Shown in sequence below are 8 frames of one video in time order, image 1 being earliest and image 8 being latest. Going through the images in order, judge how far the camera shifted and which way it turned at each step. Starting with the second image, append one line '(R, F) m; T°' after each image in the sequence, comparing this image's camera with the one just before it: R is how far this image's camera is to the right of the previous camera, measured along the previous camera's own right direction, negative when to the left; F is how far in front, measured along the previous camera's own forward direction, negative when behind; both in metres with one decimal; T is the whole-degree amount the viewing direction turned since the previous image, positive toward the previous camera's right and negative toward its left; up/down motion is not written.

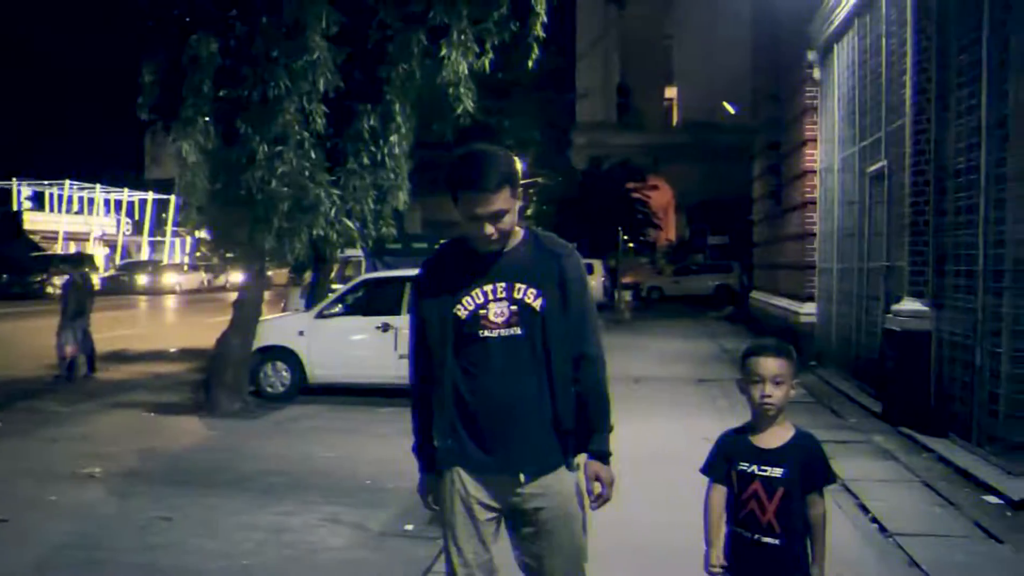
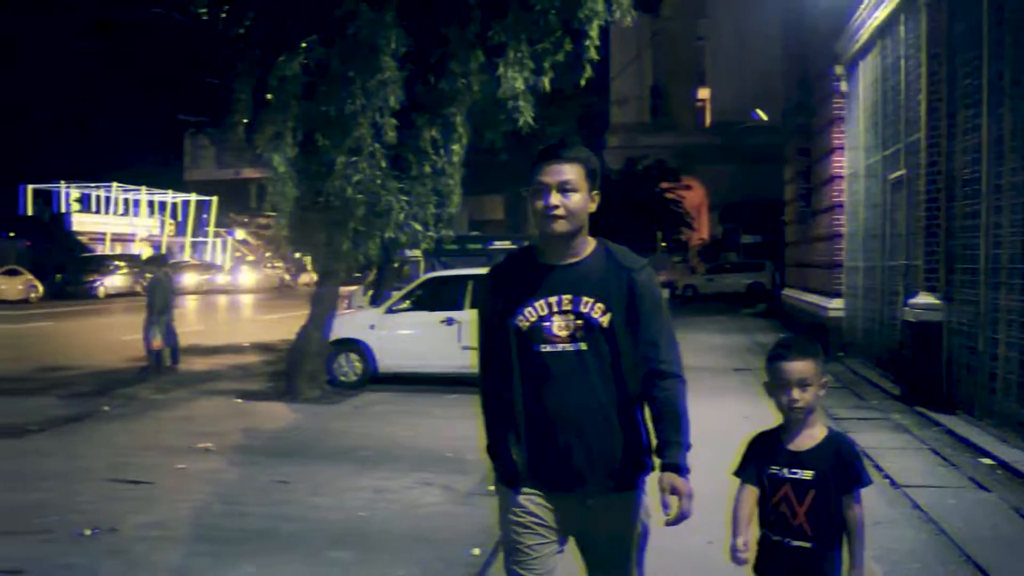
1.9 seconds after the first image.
(-0.3, -1.1) m; -2°
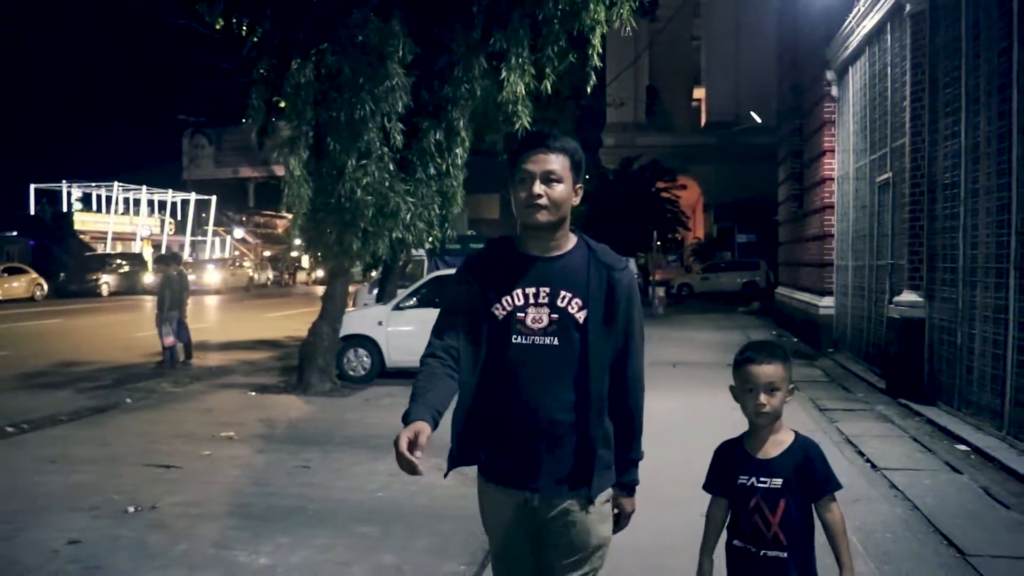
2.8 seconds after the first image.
(-0.1, -0.5) m; 0°
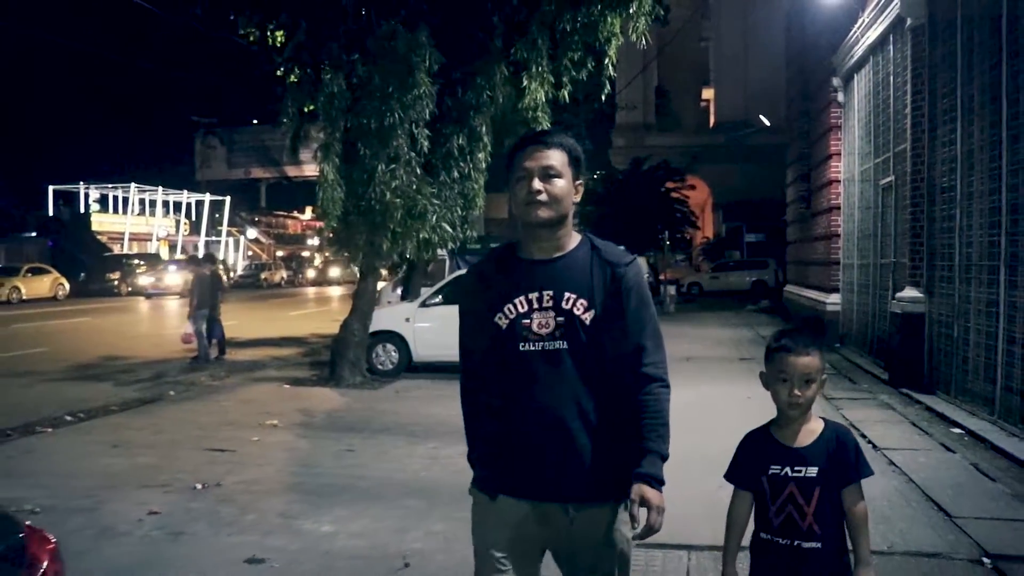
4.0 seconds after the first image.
(-0.2, -0.7) m; 0°
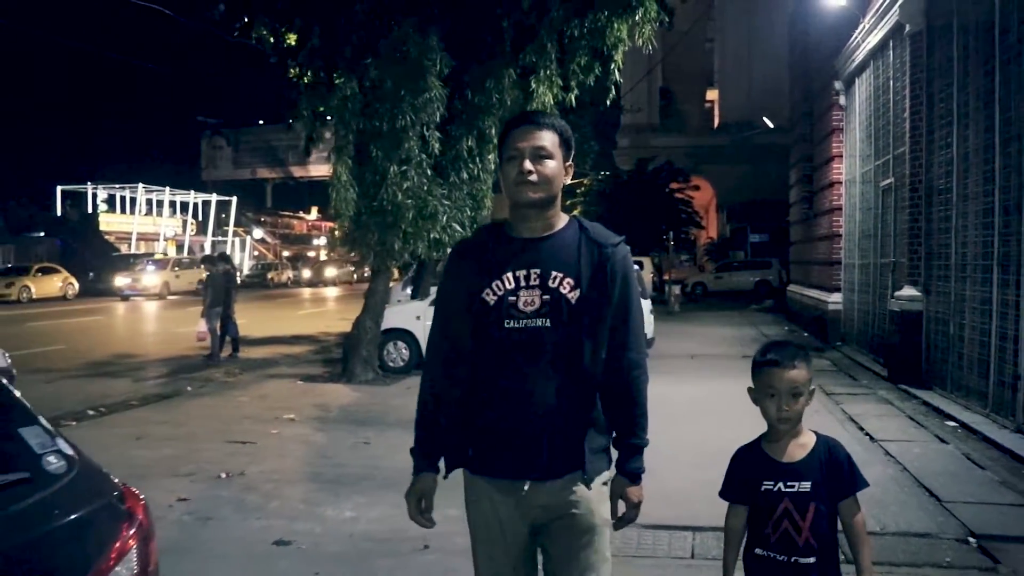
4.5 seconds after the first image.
(-0.1, -0.3) m; 0°
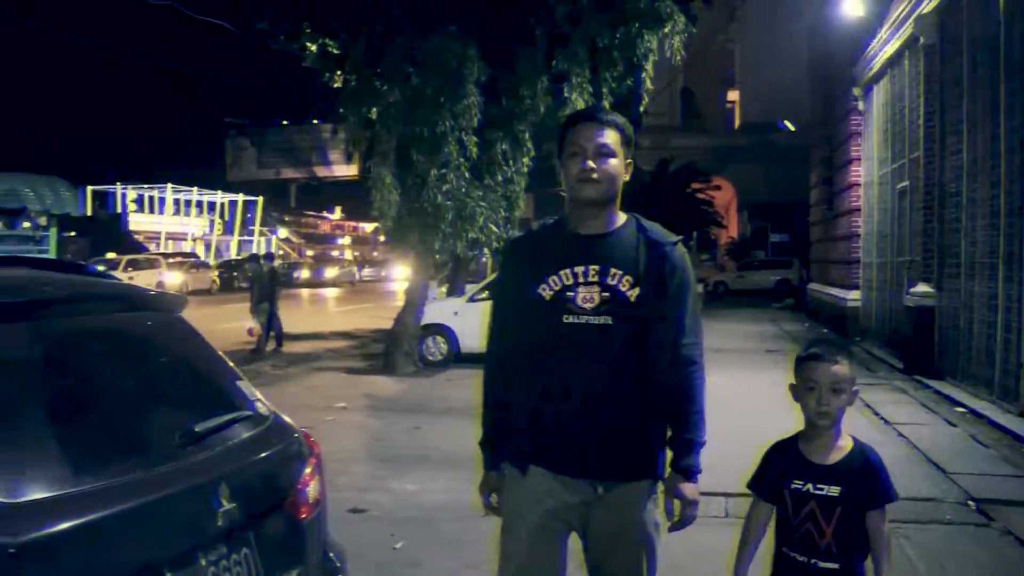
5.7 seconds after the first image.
(-0.2, -0.7) m; -1°
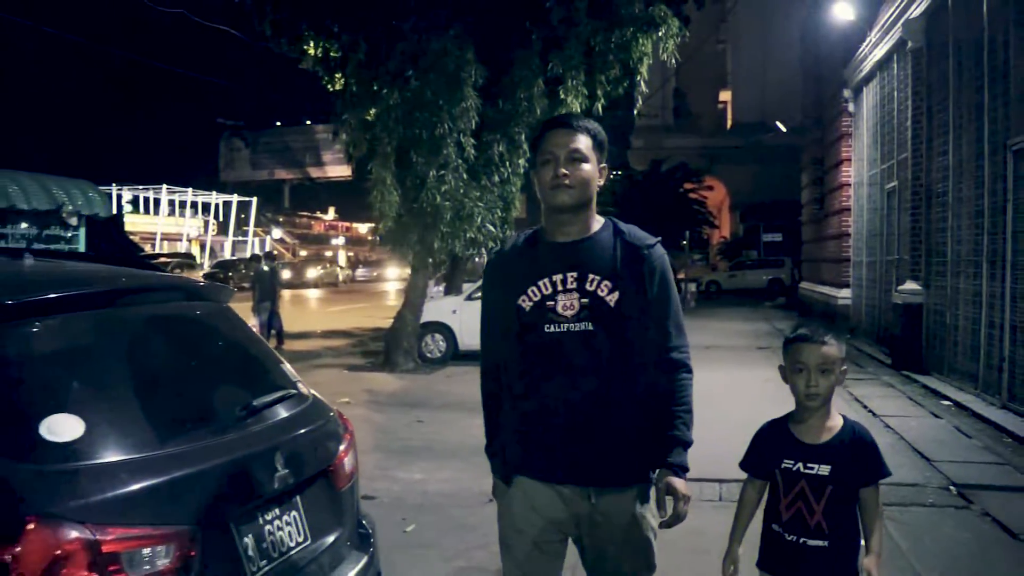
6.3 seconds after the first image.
(-0.1, -0.3) m; 0°
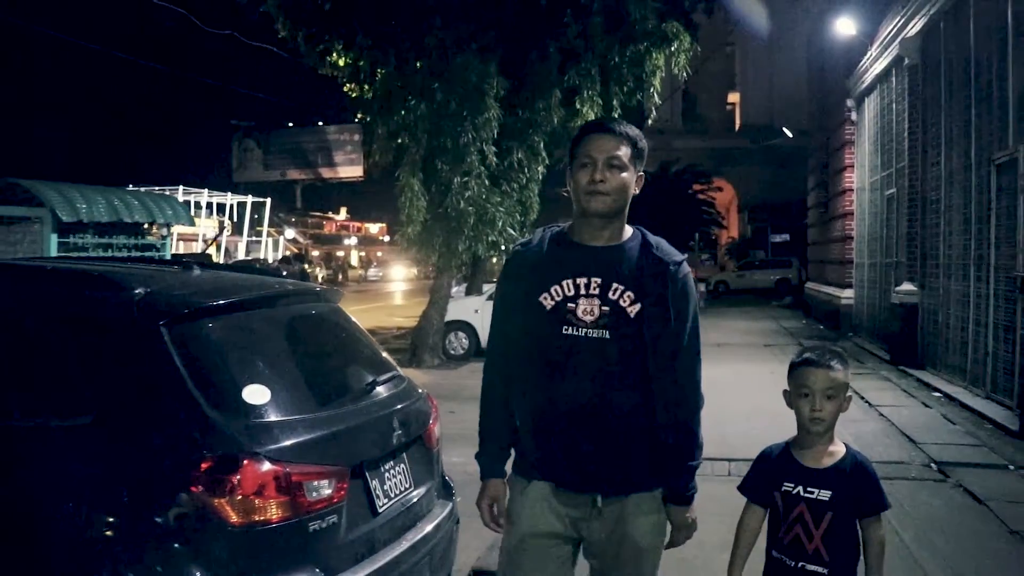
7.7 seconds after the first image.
(-0.2, -0.8) m; 0°
